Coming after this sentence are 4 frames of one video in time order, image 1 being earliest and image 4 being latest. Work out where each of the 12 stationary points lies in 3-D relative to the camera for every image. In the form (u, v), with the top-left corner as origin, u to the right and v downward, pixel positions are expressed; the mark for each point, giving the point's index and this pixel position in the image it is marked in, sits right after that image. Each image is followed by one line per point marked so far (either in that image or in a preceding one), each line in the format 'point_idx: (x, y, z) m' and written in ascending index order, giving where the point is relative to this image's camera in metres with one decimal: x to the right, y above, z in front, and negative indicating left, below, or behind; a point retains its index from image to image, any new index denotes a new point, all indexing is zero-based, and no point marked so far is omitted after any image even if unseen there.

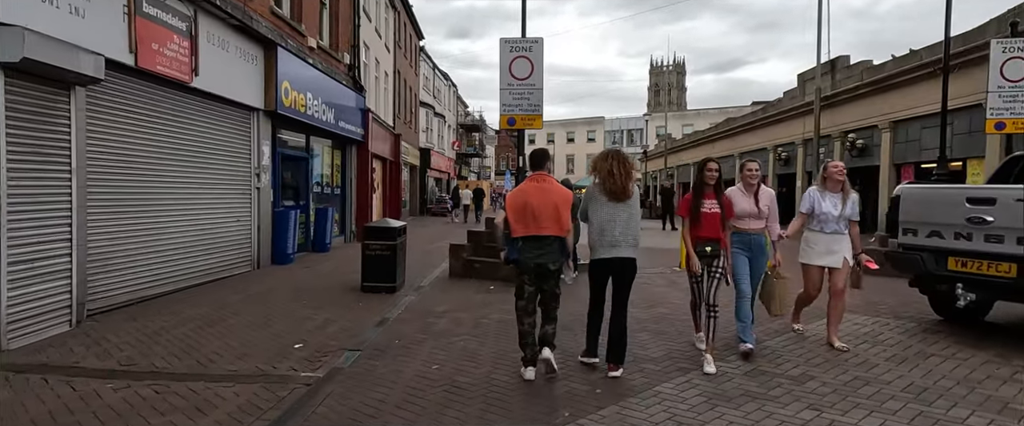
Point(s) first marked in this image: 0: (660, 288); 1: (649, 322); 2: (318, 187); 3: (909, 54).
0: (+2.1, -1.1, +8.4) m
1: (+1.5, -1.2, +6.3) m
2: (-4.7, +0.6, +14.2) m
3: (+11.2, +4.5, +16.6) m
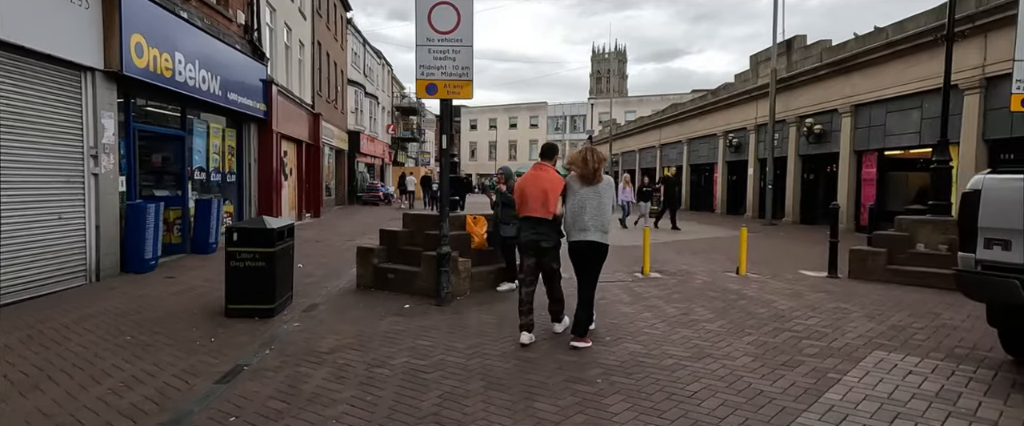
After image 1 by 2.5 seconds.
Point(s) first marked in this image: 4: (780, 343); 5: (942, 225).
0: (+1.2, -1.0, +6.5) m
1: (+0.8, -1.2, +4.4) m
2: (-6.1, +0.8, +11.6) m
3: (+9.5, +4.8, +15.4) m
4: (+2.2, -1.1, +4.9) m
5: (+5.9, -0.2, +8.0) m
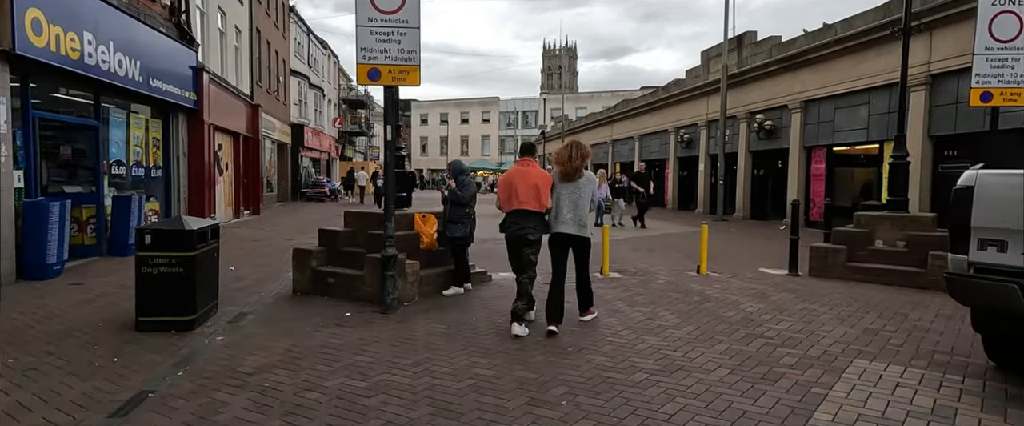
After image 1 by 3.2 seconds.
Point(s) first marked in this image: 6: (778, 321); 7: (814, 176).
0: (+0.7, -1.0, +6.1) m
1: (+0.5, -1.2, +3.9) m
2: (-7.0, +0.8, +10.5) m
3: (+8.2, +4.9, +15.5) m
4: (+1.9, -1.1, +4.5) m
5: (+5.3, -0.1, +7.9) m
6: (+2.5, -1.0, +5.5) m
7: (+8.4, +1.0, +16.2) m
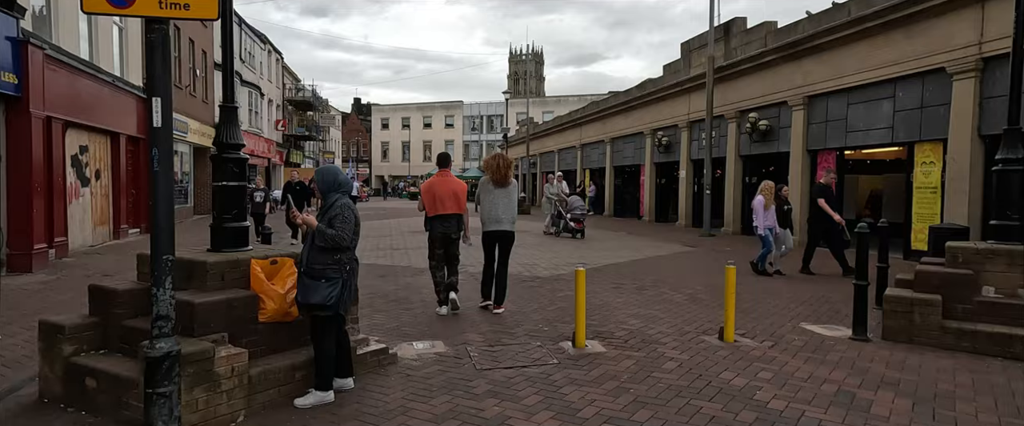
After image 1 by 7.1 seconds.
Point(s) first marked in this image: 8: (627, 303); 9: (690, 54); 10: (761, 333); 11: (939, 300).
0: (+0.2, -1.3, +3.1) m
1: (0.0, -1.5, +0.9) m
2: (-7.8, +0.4, +7.1) m
3: (+7.1, +4.5, +13.0) m
4: (+1.4, -1.3, +1.6) m
5: (+4.6, -0.4, +5.2) m
6: (+1.9, -1.3, +2.6) m
7: (+7.2, +0.7, +13.6) m
8: (+1.4, -1.1, +6.9) m
9: (+6.0, +5.3, +19.5) m
10: (+2.4, -1.2, +5.6) m
11: (+3.9, -0.8, +5.3) m
